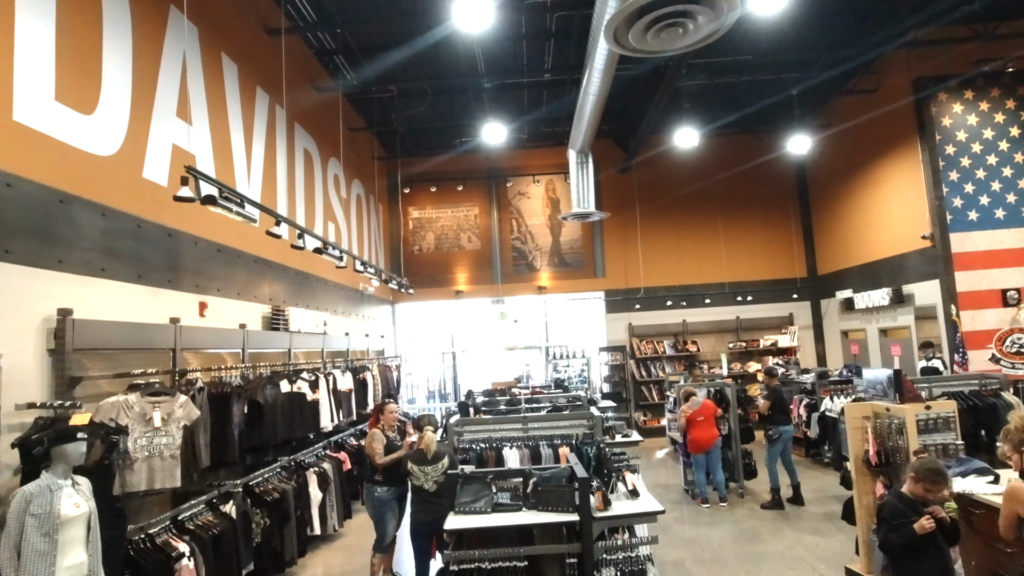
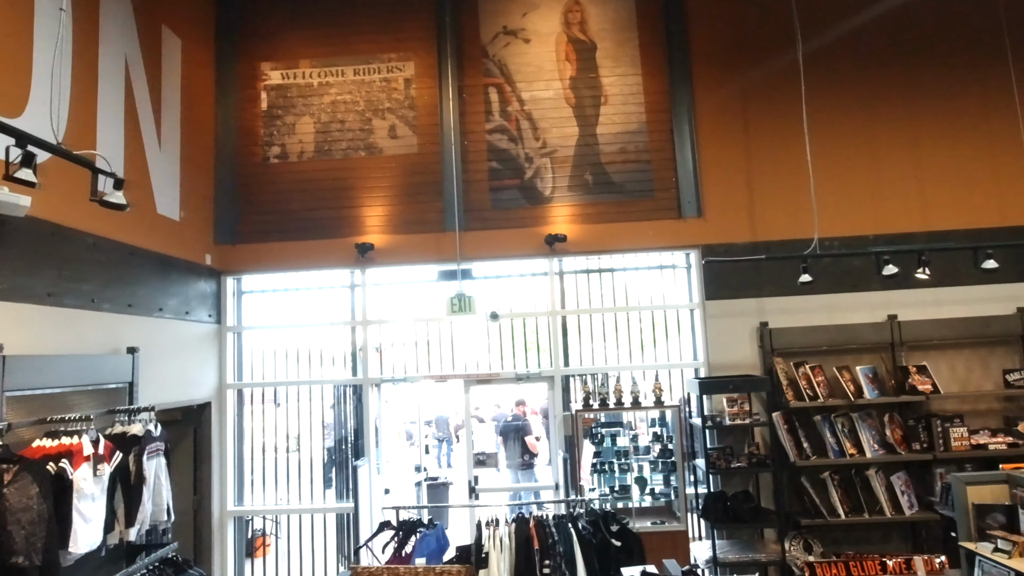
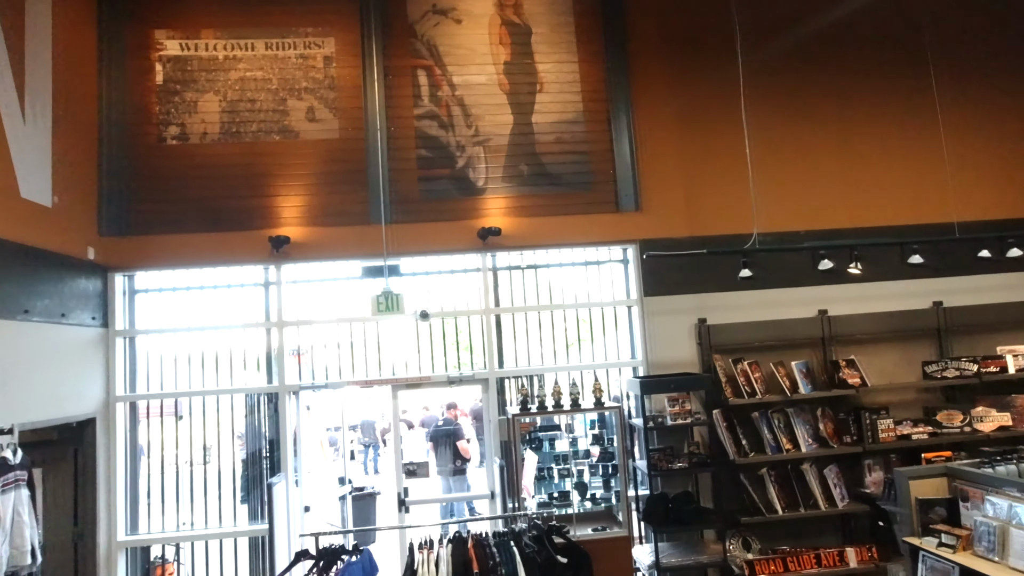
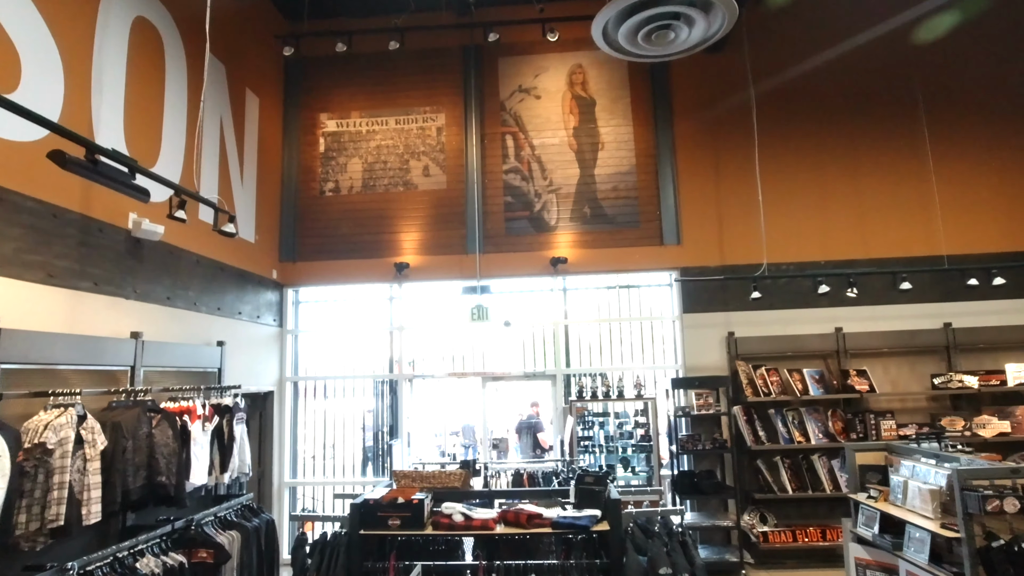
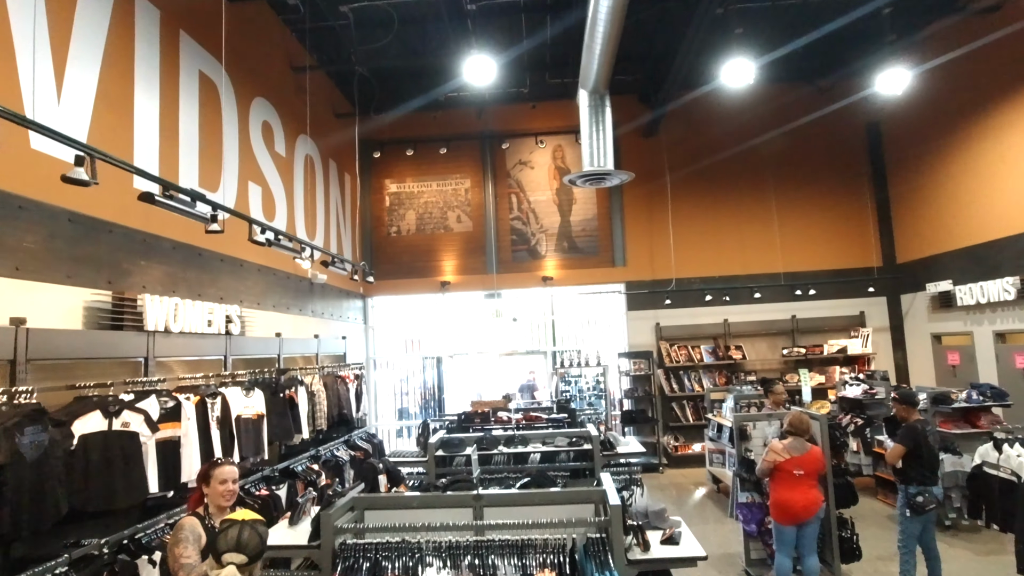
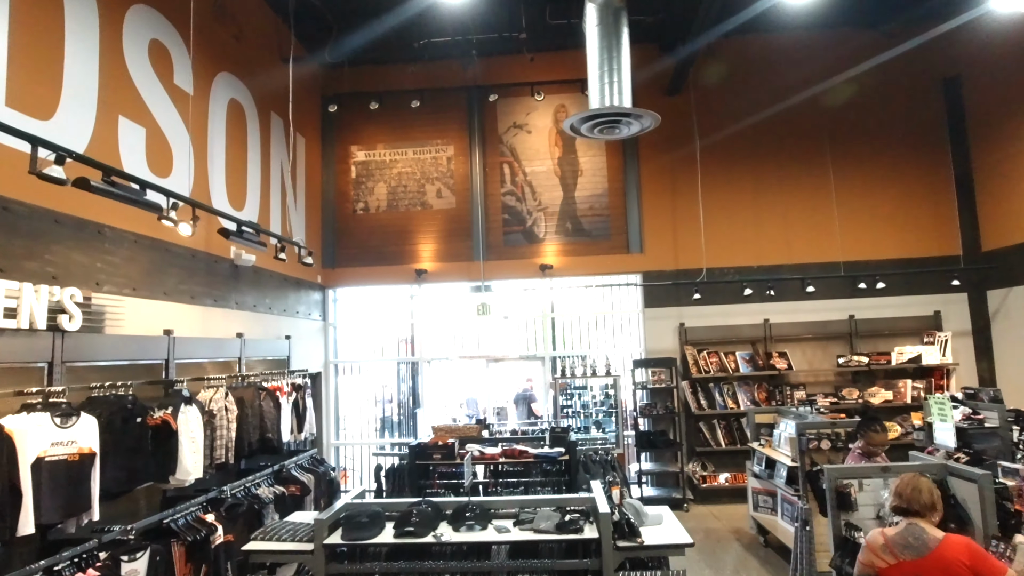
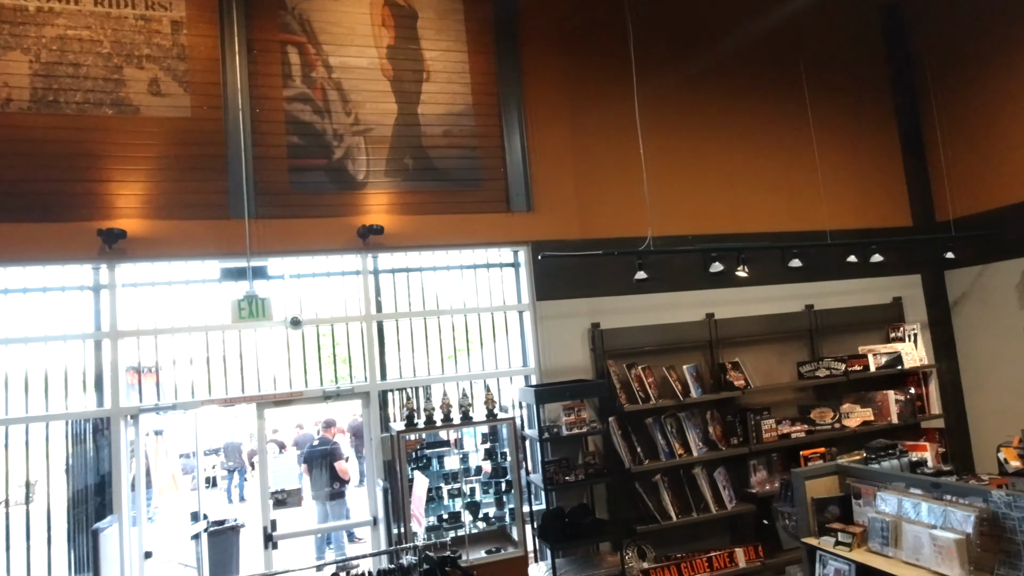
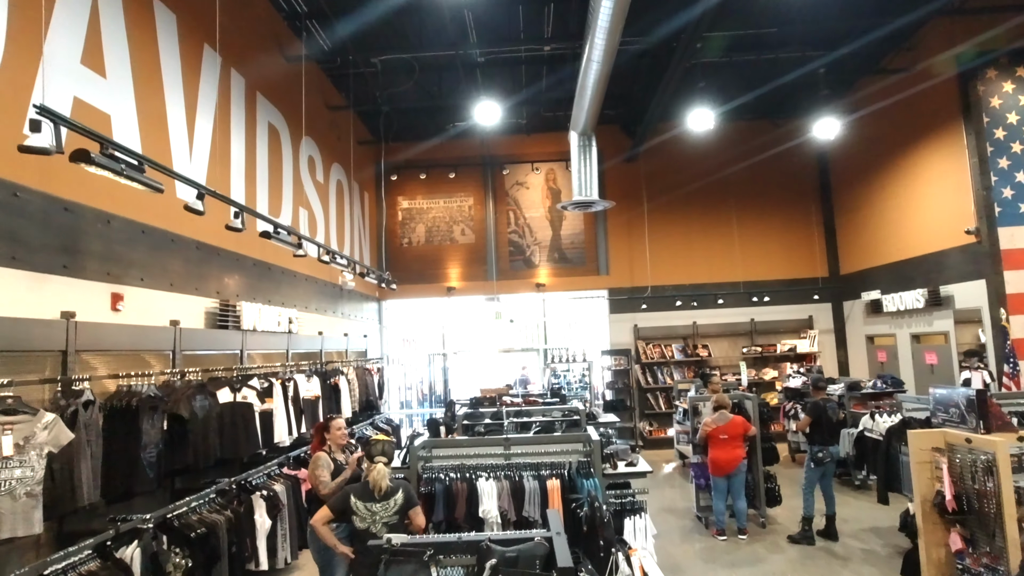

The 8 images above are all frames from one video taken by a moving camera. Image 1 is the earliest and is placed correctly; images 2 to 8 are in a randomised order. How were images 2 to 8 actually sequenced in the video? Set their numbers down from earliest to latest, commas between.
8, 5, 6, 4, 2, 3, 7
